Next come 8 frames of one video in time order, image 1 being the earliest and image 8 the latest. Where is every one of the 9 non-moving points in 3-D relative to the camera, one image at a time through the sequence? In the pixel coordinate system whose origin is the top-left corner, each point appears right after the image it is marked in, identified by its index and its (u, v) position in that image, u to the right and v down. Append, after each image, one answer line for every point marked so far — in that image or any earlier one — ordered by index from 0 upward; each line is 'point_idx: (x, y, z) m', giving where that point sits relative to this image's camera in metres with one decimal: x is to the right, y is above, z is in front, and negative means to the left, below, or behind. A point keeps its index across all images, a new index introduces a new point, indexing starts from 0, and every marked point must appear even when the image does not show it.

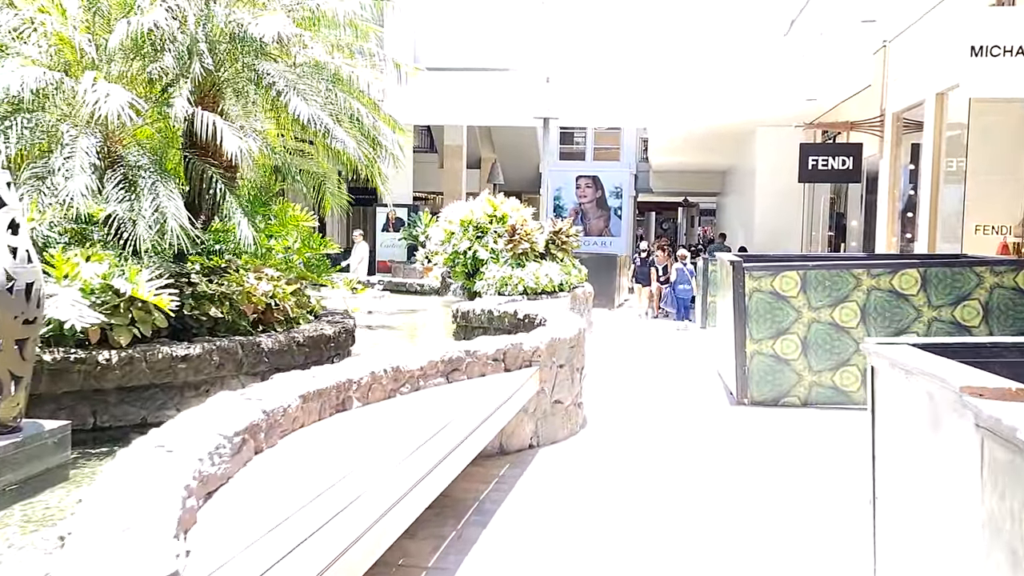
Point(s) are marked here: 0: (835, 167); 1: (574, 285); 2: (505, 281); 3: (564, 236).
0: (+3.6, +1.3, +13.1) m
1: (+0.7, 0.0, +13.0) m
2: (-0.1, +0.1, +12.2) m
3: (+0.6, +0.6, +13.3) m
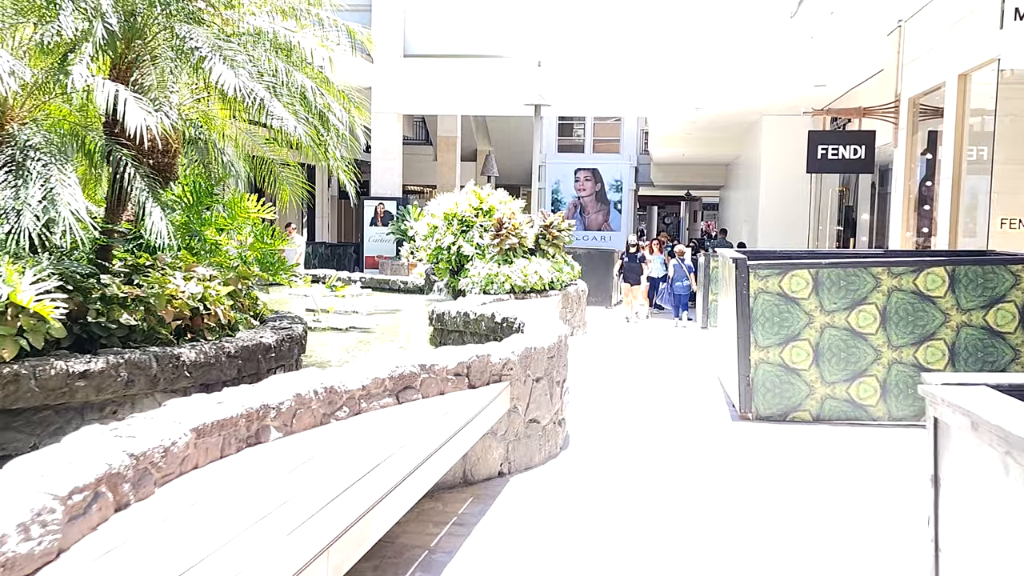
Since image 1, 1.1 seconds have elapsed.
0: (+3.5, +1.4, +12.3) m
1: (+0.6, +0.1, +12.2) m
2: (-0.2, +0.1, +11.4) m
3: (+0.4, +0.6, +12.5) m
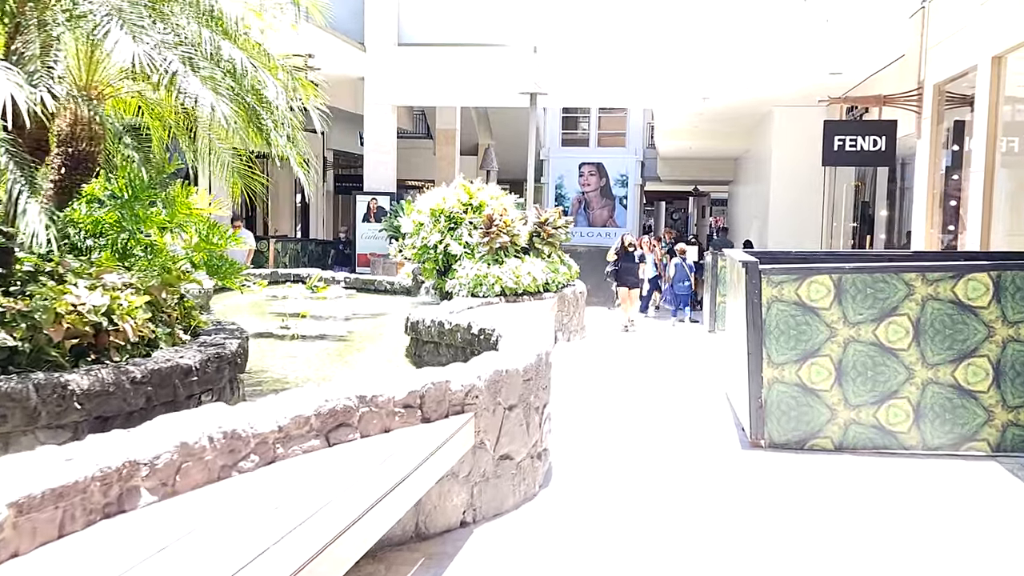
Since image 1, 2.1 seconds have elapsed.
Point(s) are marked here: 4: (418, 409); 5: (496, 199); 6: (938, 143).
0: (+3.4, +1.3, +11.4) m
1: (+0.5, 0.0, +11.3) m
2: (-0.3, +0.1, +10.5) m
3: (+0.4, +0.6, +11.6) m
4: (-0.3, -0.4, +4.1) m
5: (-0.2, +0.9, +11.5) m
6: (+3.9, +1.3, +10.9) m
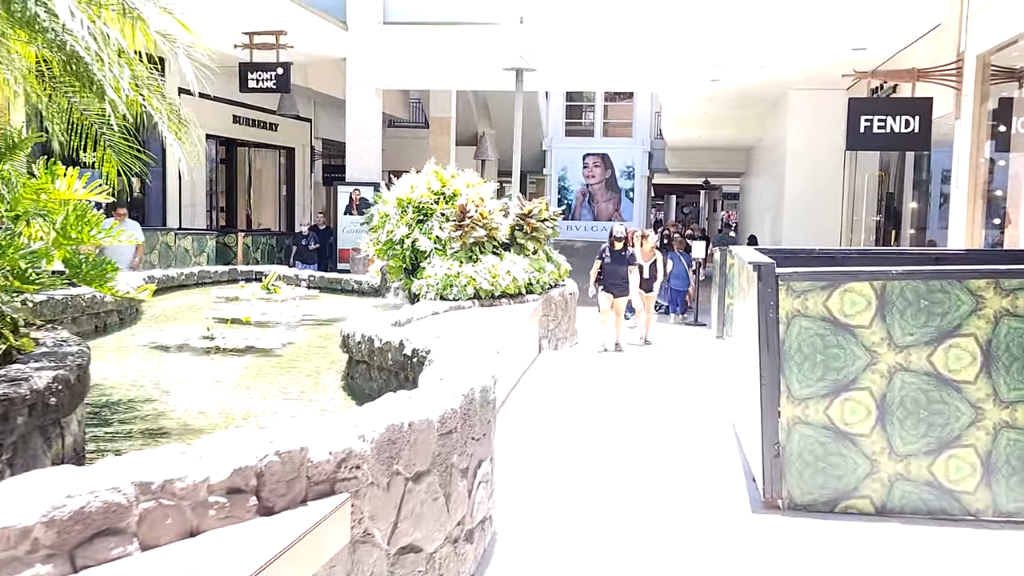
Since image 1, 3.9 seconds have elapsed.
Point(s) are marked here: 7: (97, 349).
0: (+3.2, +1.3, +9.9) m
1: (+0.3, 0.0, +9.9) m
2: (-0.5, +0.1, +9.1) m
3: (+0.2, +0.6, +10.2) m
4: (-0.6, -0.5, +2.6) m
5: (-0.3, +0.9, +10.1) m
6: (+3.8, +1.3, +9.4) m
7: (-2.5, -0.4, +7.2) m
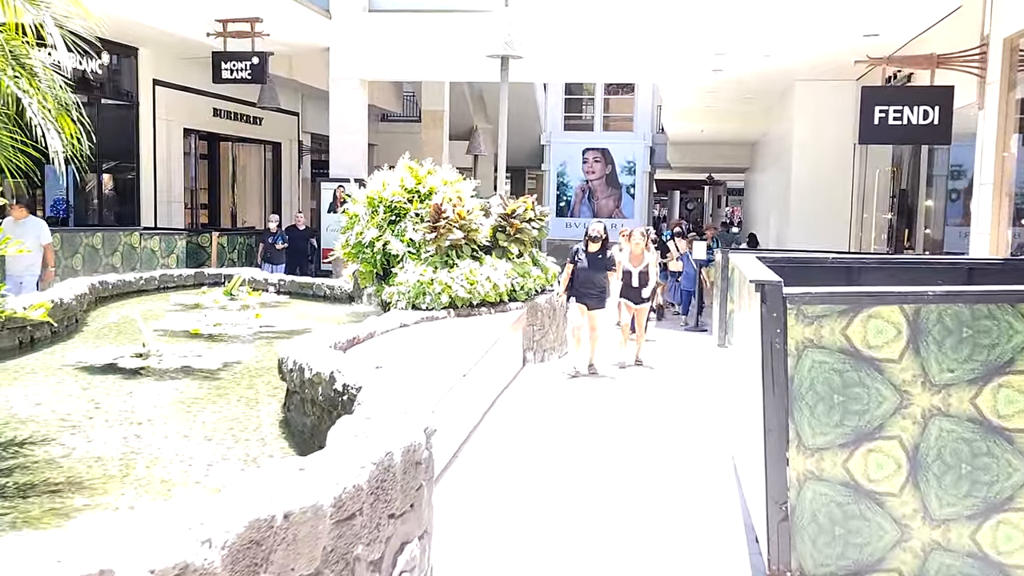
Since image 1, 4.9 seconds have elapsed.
0: (+3.1, +1.3, +9.1) m
1: (+0.2, 0.0, +9.1) m
2: (-0.6, 0.0, +8.3) m
3: (+0.1, +0.5, +9.3) m
4: (-0.8, -0.5, +1.8) m
5: (-0.5, +0.8, +9.2) m
6: (+3.6, +1.3, +8.6) m
7: (-2.7, -0.4, +6.4) m
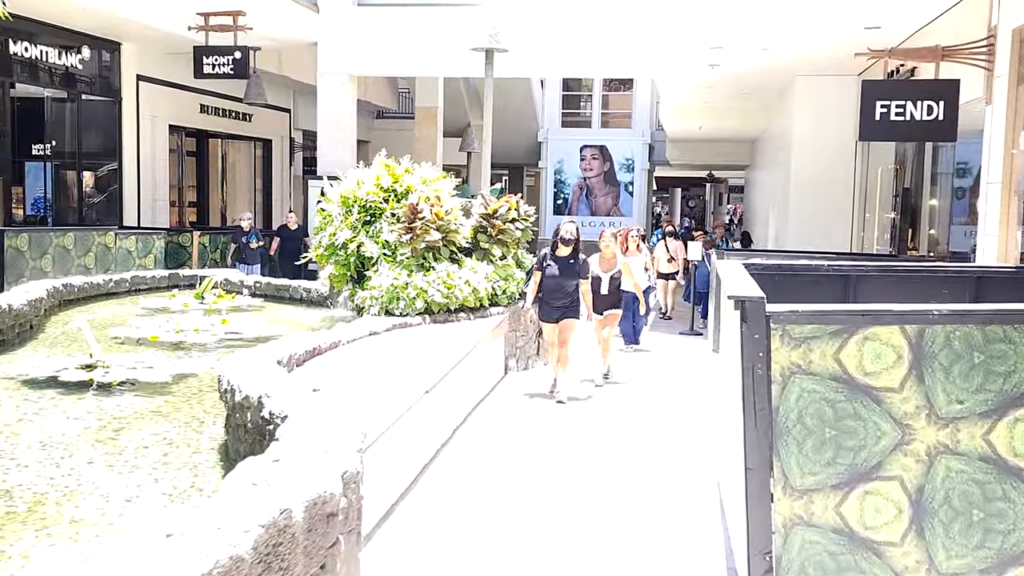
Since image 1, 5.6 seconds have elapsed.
0: (+3.0, +1.2, +8.6) m
1: (0.0, -0.1, +8.6) m
2: (-0.8, 0.0, +7.8) m
3: (-0.1, +0.5, +8.9) m
4: (-0.9, -0.6, +1.4) m
5: (-0.6, +0.8, +8.8) m
6: (+3.5, +1.2, +8.1) m
7: (-2.8, -0.5, +5.9) m
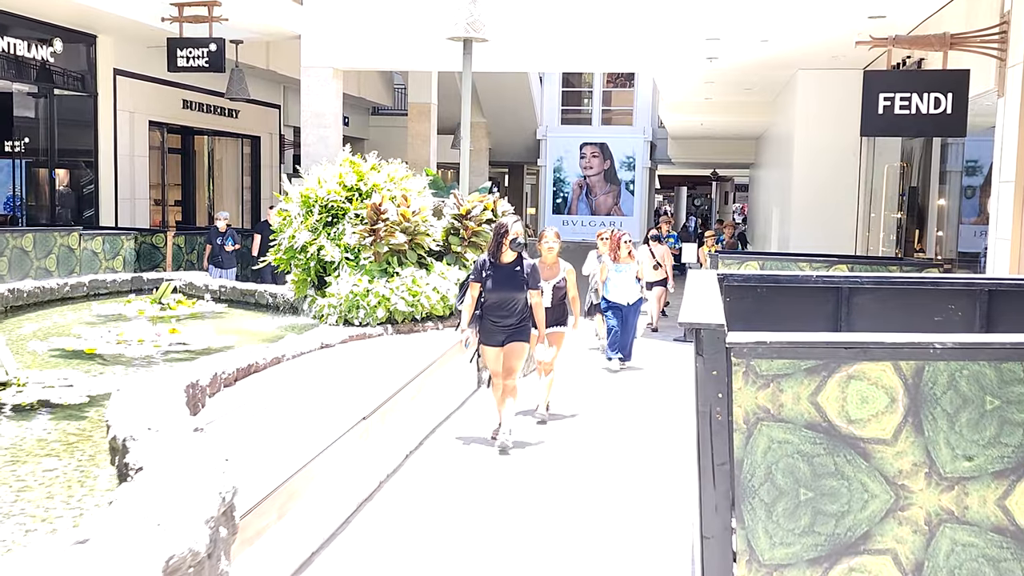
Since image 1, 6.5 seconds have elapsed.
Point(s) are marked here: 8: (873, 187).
0: (+2.8, +1.2, +8.0) m
1: (-0.2, -0.1, +8.0) m
2: (-1.0, -0.1, +7.2) m
3: (-0.3, +0.5, +8.3) m
4: (-1.1, -0.6, +0.8) m
5: (-0.8, +0.8, +8.2) m
6: (+3.3, +1.2, +7.5) m
7: (-3.0, -0.5, +5.3) m
8: (+3.9, +1.1, +12.6) m
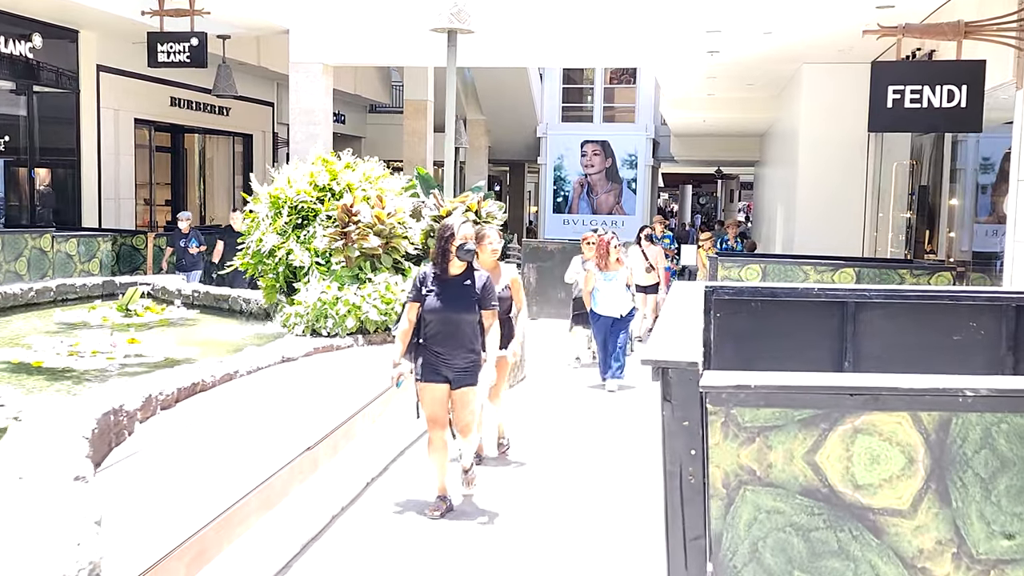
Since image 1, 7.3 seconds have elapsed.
0: (+2.7, +1.2, +7.4) m
1: (-0.3, -0.1, +7.5) m
2: (-1.1, -0.1, +6.7) m
3: (-0.4, +0.4, +7.7) m
4: (-1.3, -0.7, +0.2) m
5: (-0.9, +0.7, +7.7) m
6: (+3.2, +1.1, +6.9) m
7: (-3.2, -0.6, +4.8) m
8: (+3.8, +1.0, +12.0) m
